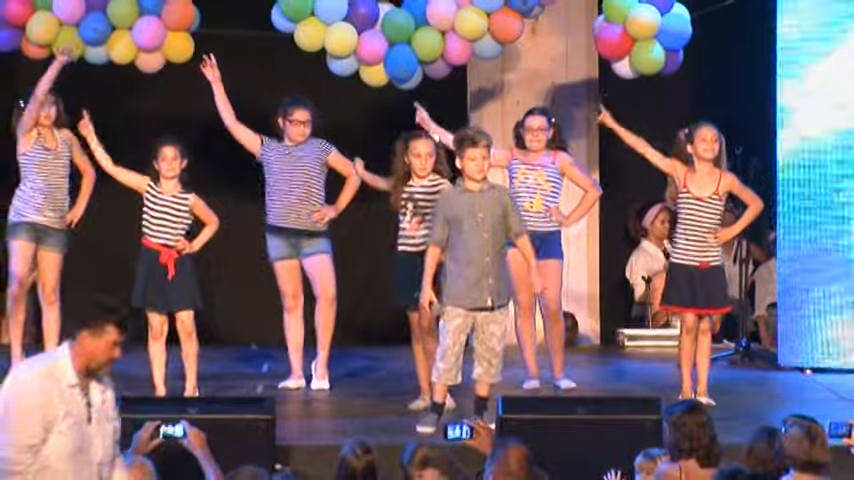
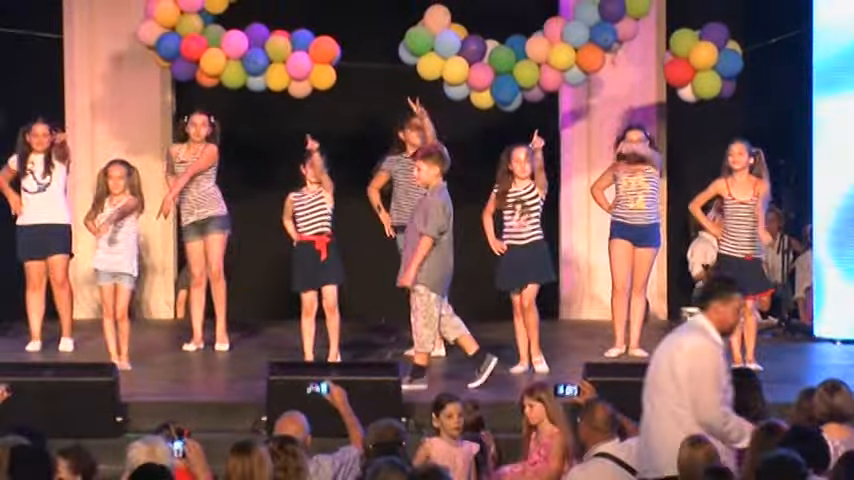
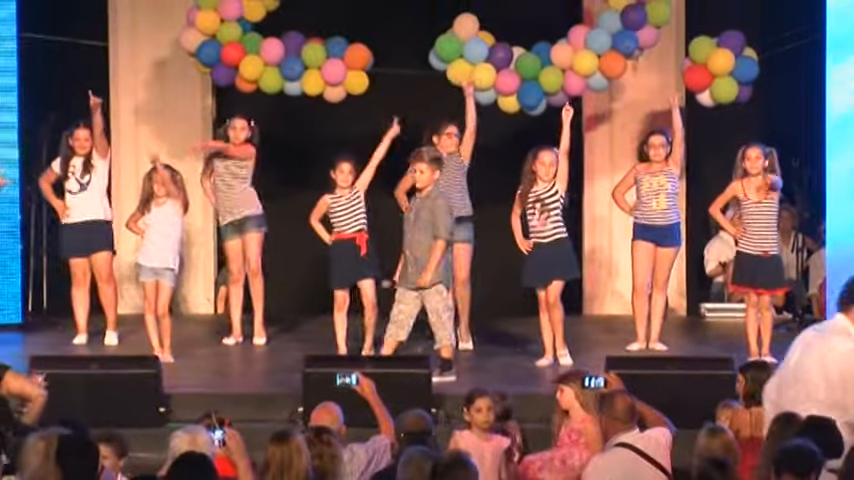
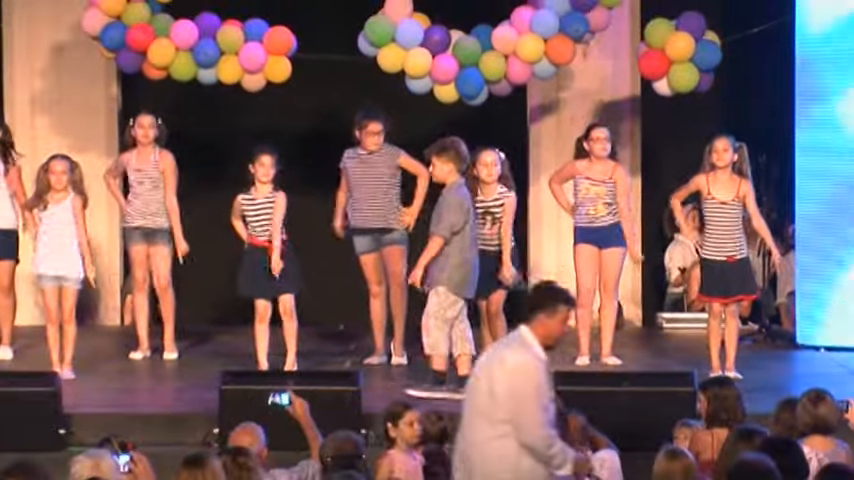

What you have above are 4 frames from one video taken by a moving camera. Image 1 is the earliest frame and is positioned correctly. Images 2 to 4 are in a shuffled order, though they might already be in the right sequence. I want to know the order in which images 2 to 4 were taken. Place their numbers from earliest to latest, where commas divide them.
4, 2, 3
